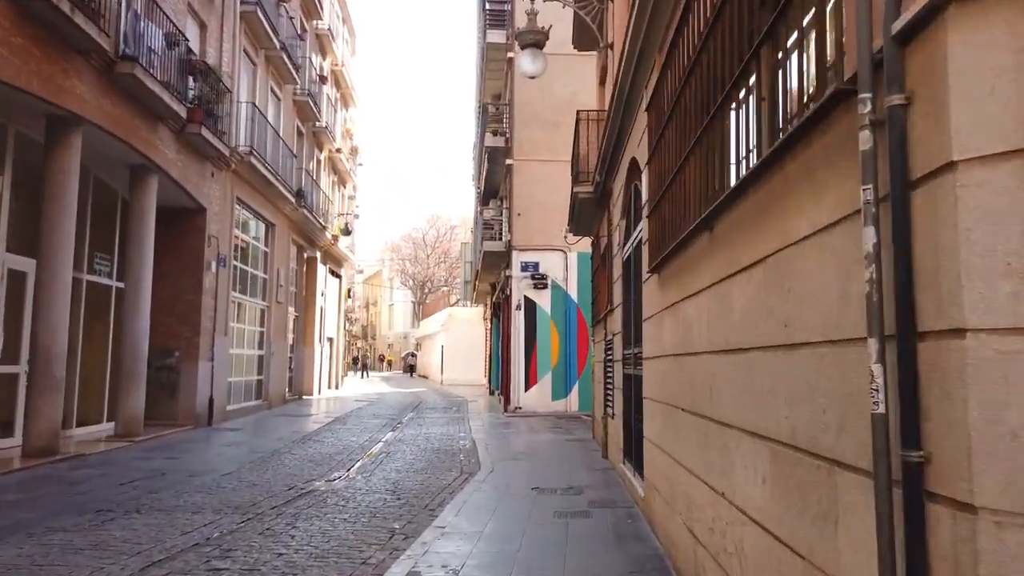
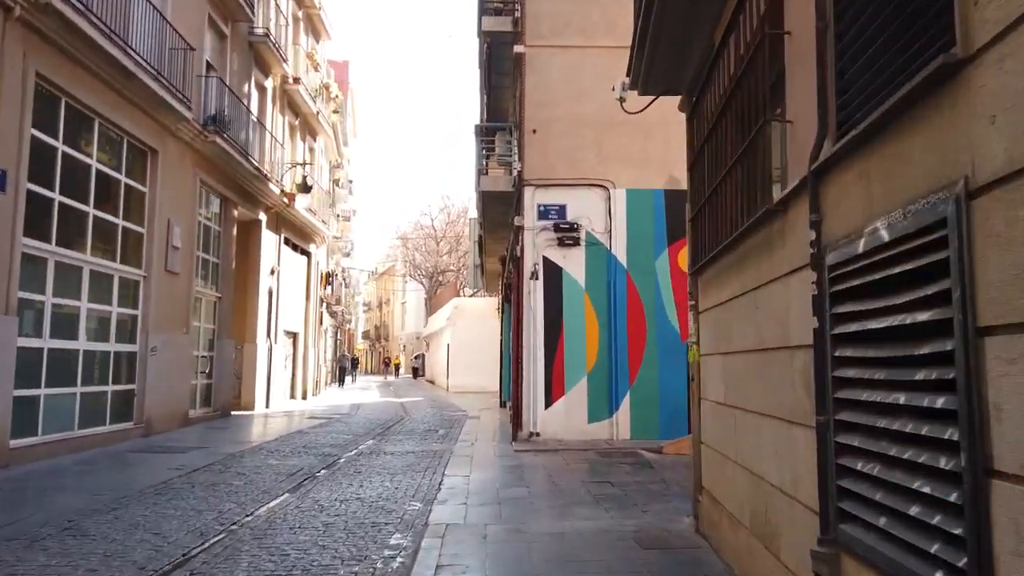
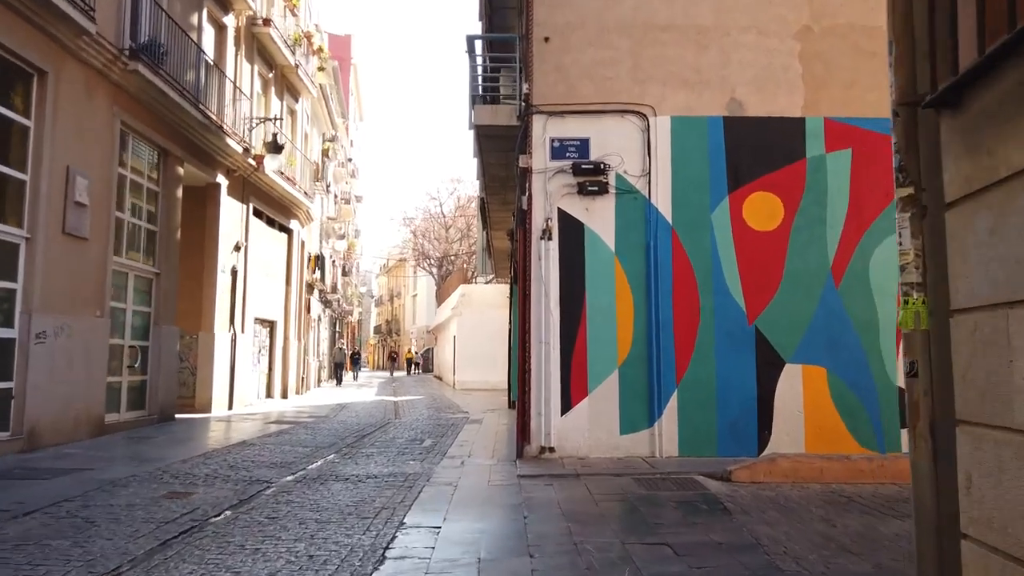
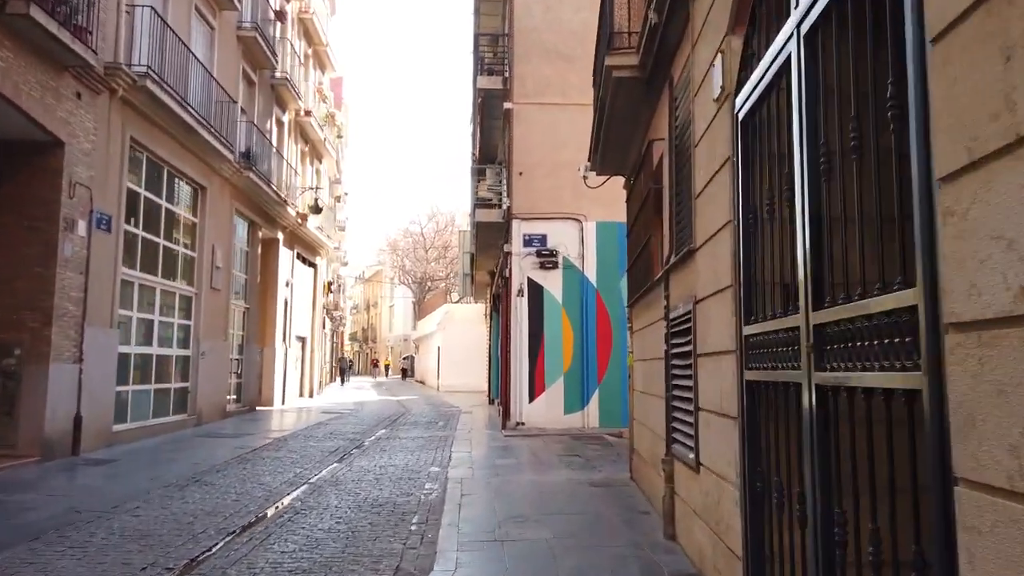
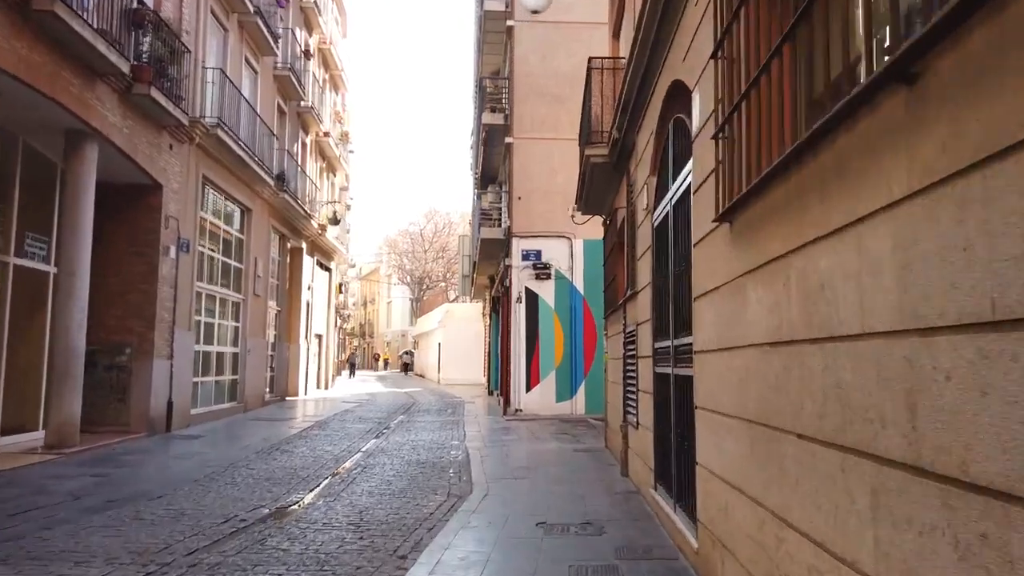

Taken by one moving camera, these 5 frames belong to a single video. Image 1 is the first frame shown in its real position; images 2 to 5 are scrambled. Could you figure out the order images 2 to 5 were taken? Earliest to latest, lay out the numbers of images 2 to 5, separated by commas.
5, 4, 2, 3
